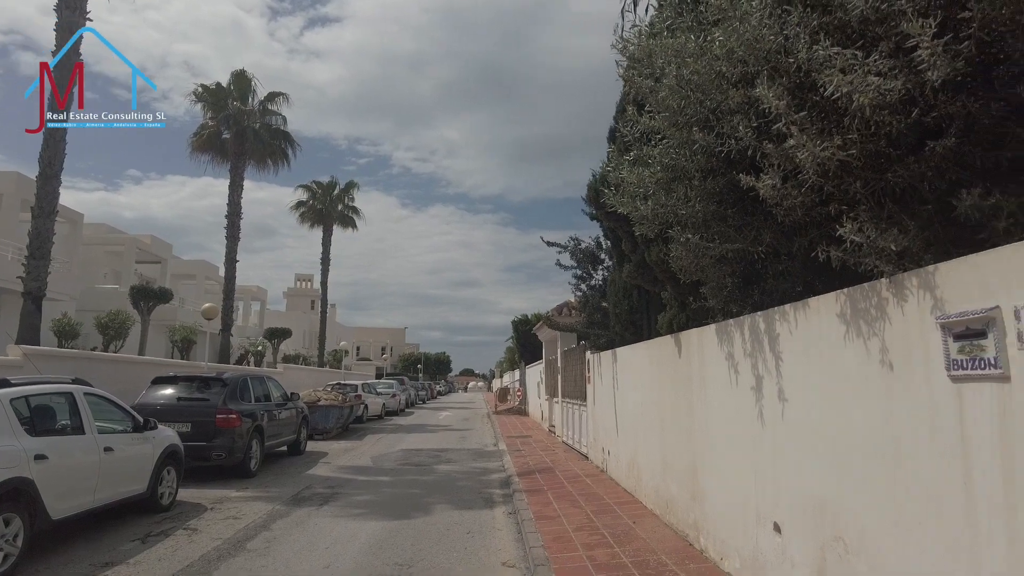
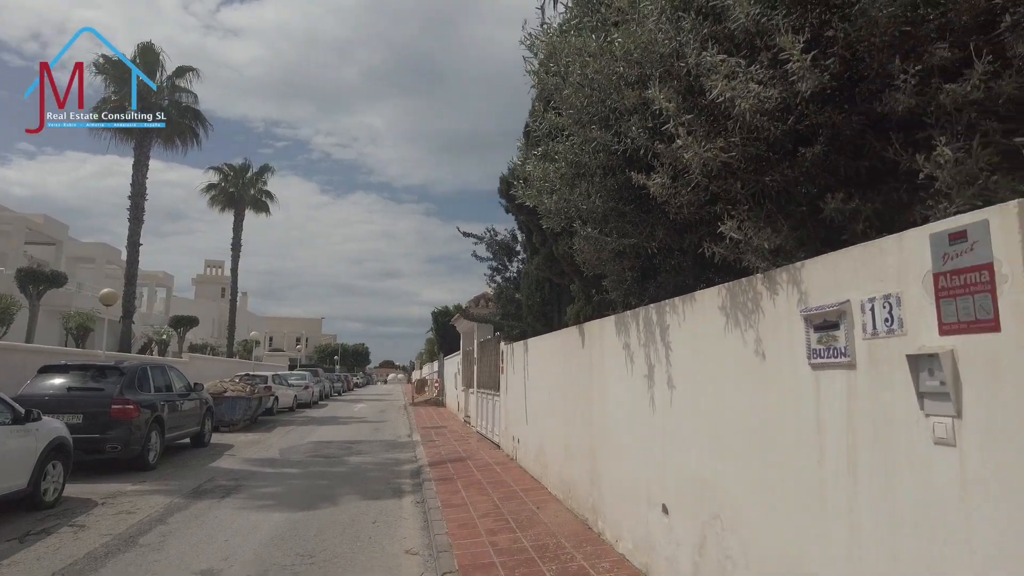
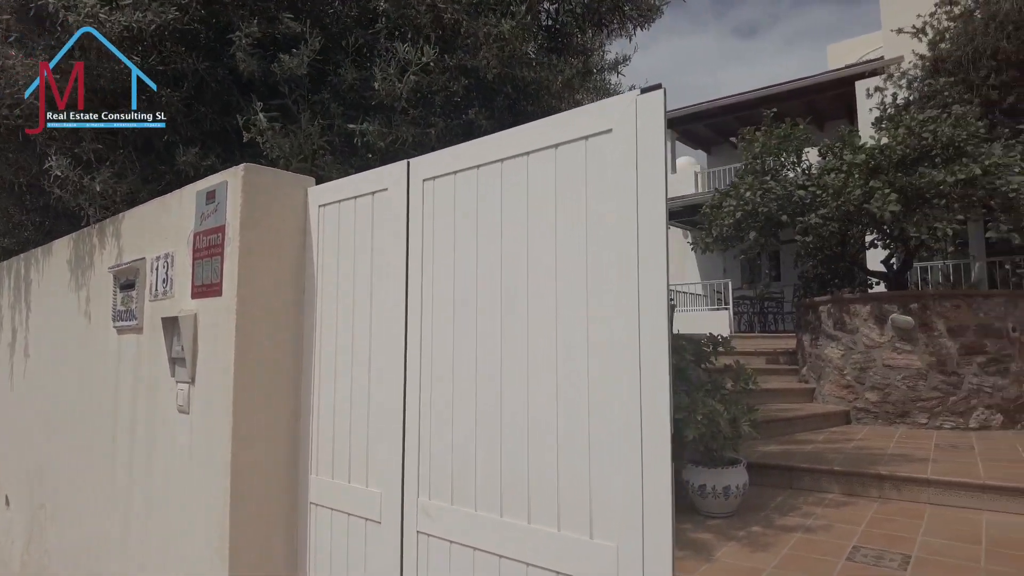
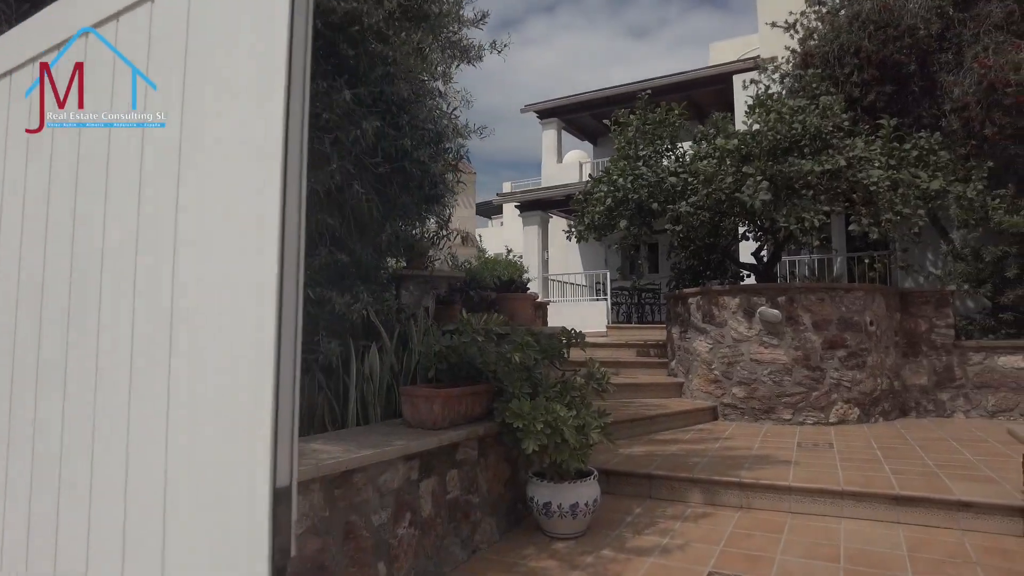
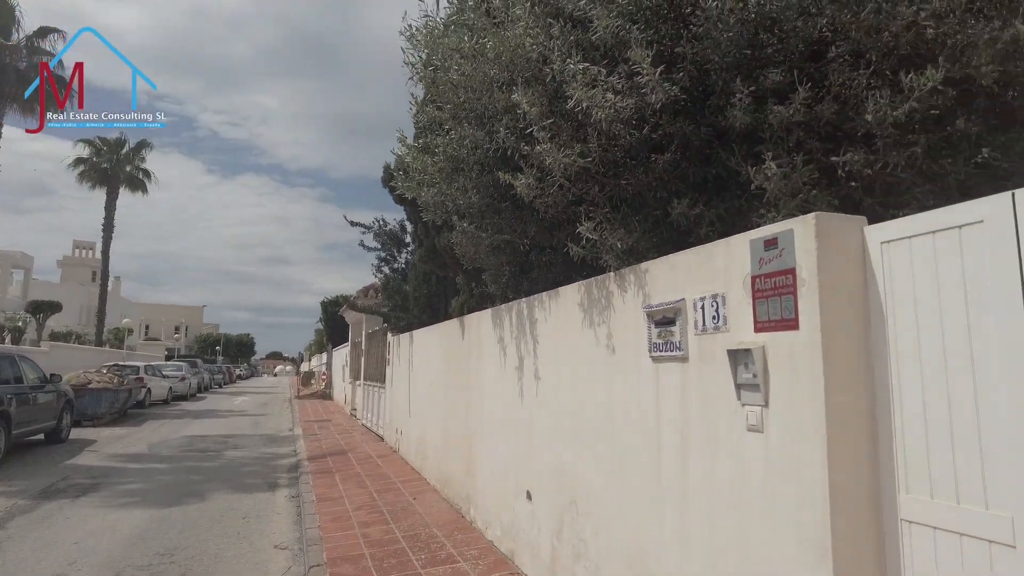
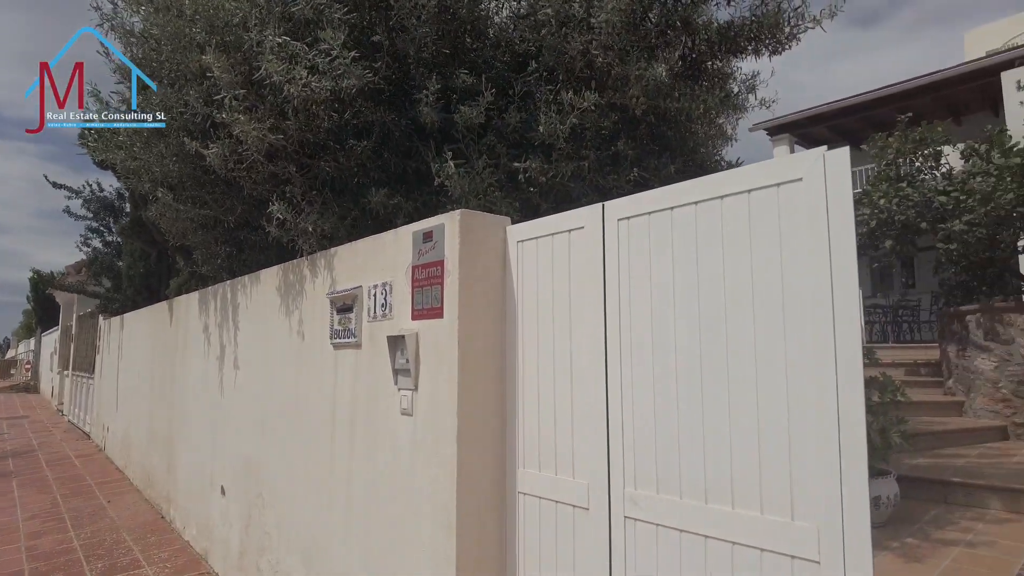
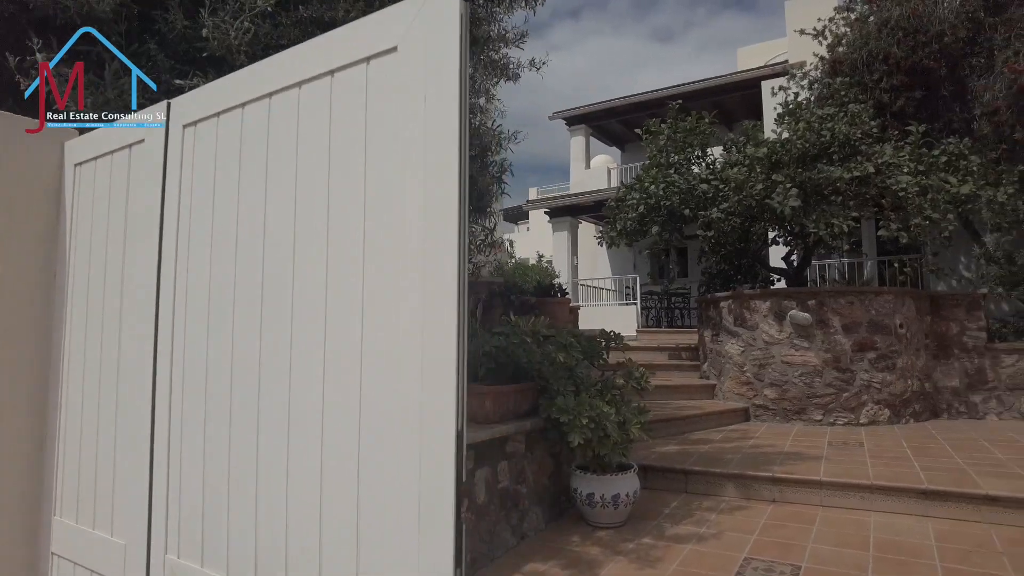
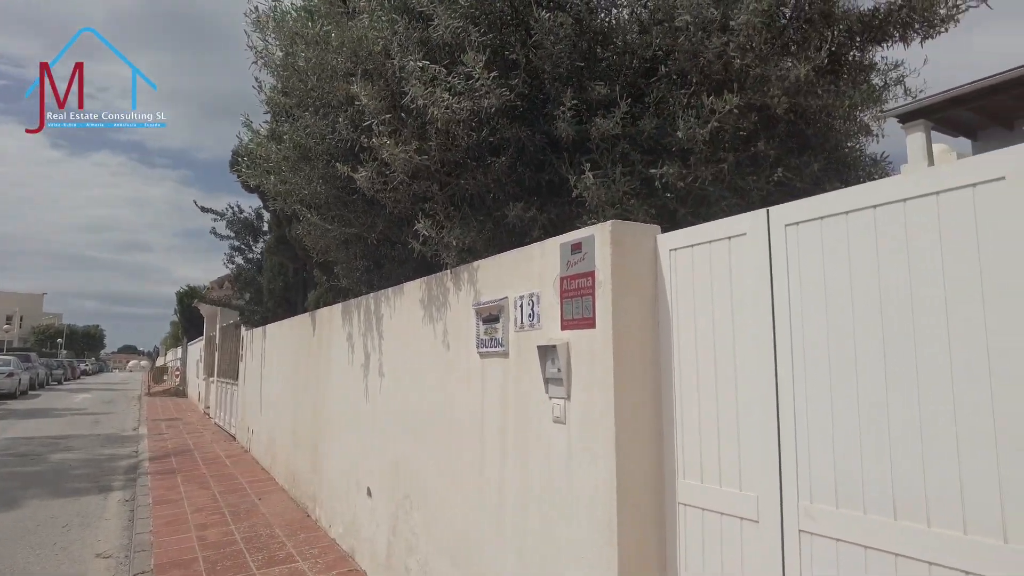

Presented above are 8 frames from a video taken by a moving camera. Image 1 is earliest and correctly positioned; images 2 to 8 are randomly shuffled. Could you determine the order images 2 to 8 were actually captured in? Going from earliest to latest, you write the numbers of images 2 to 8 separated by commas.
2, 5, 8, 6, 3, 7, 4
